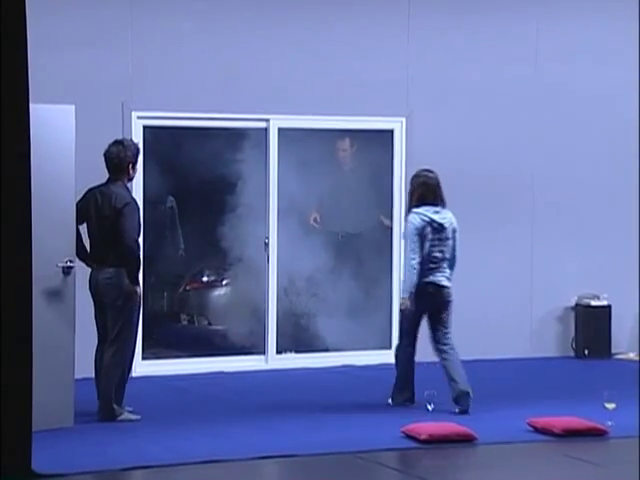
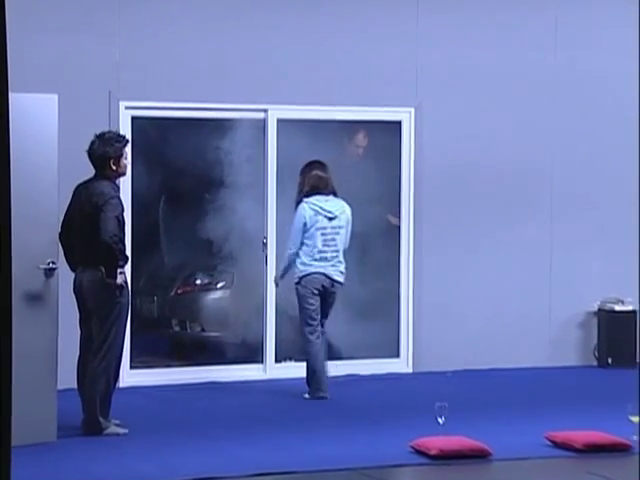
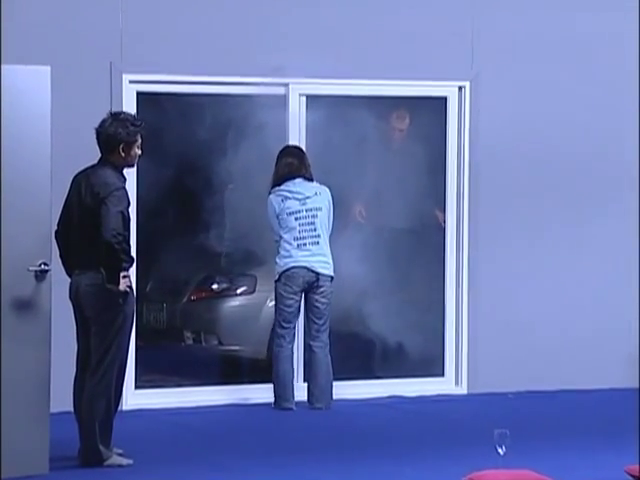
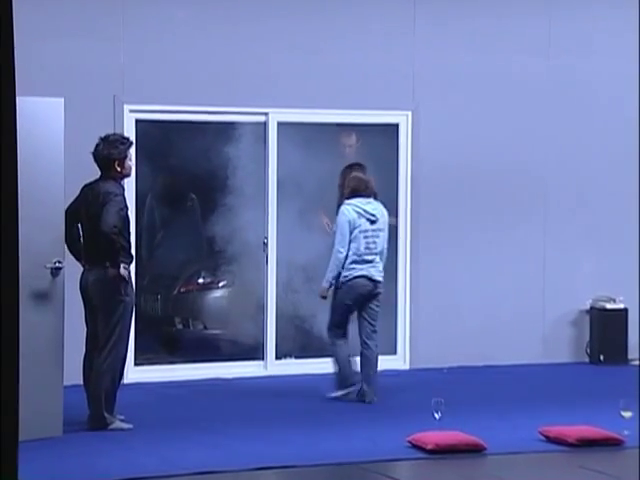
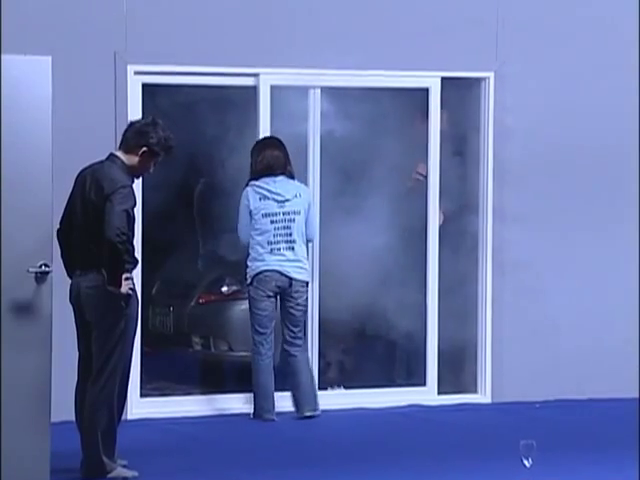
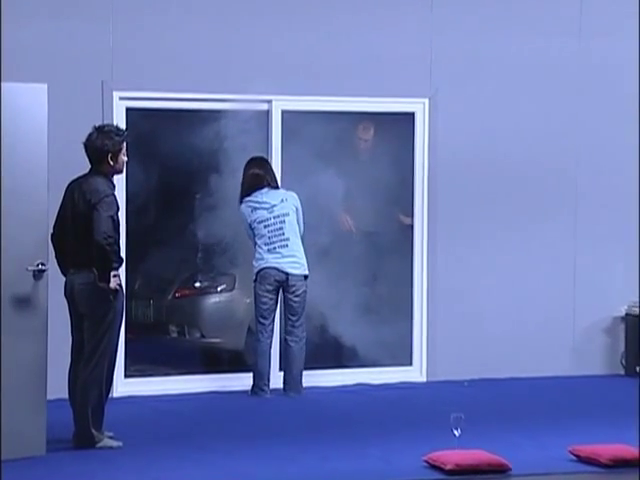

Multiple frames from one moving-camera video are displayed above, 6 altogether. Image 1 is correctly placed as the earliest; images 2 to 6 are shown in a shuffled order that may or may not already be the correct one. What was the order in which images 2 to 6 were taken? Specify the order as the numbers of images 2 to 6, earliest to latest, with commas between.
4, 2, 6, 3, 5
